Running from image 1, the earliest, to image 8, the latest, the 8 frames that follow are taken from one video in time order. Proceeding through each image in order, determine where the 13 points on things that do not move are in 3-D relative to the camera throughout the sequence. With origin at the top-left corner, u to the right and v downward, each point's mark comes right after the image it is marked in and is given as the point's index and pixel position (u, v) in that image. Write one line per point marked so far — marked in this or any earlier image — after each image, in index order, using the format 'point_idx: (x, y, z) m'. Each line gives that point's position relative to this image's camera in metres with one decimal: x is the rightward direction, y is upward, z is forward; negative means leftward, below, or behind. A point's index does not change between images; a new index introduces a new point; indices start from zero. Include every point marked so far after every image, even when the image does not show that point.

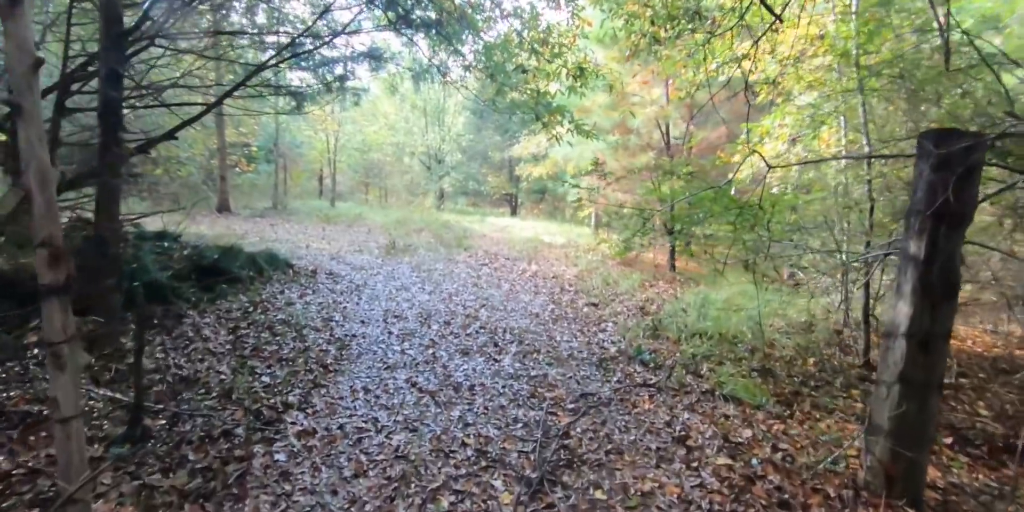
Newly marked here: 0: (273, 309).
0: (-2.7, -0.6, +6.2) m
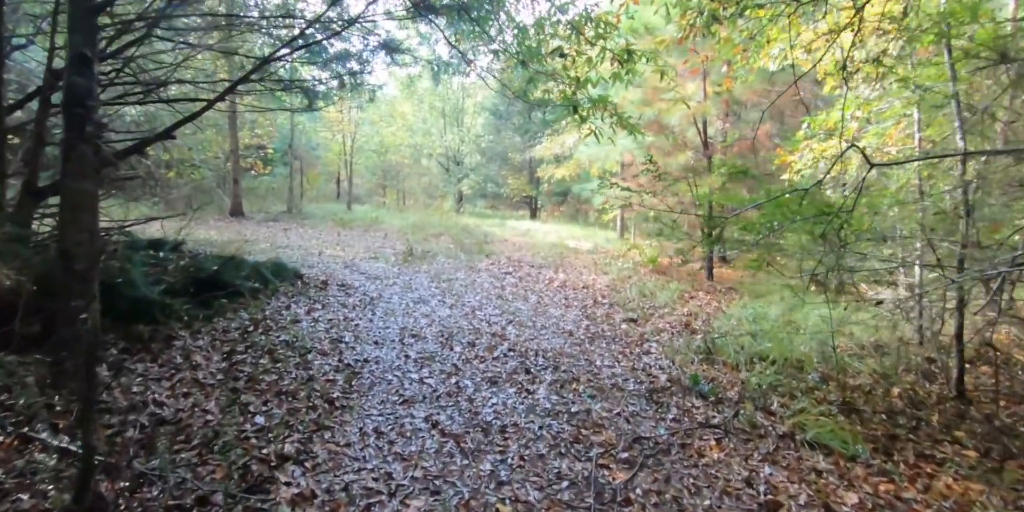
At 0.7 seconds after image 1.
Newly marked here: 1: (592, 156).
0: (-2.4, -0.7, +5.5) m
1: (+2.2, +2.8, +15.1) m
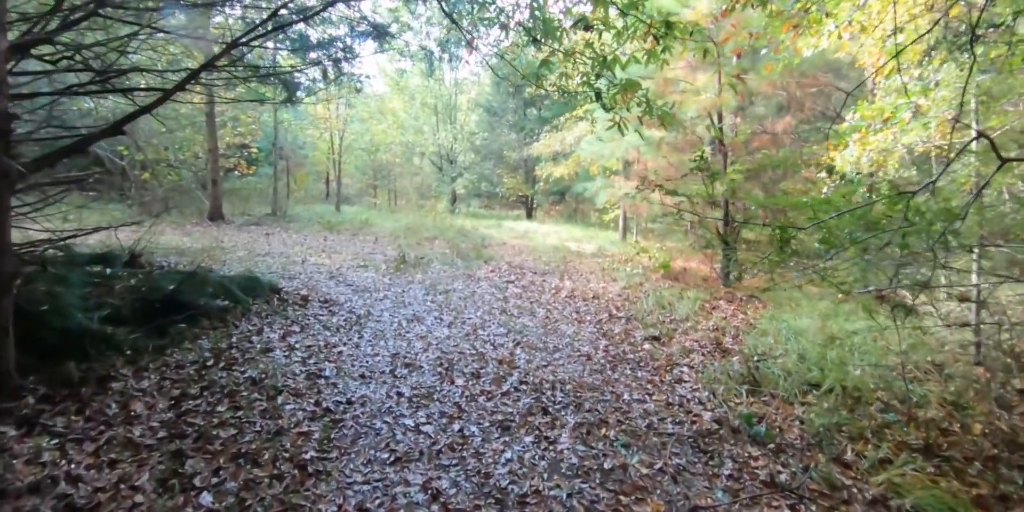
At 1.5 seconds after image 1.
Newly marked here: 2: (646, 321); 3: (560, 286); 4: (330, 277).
0: (-2.3, -0.9, +4.6) m
1: (+2.2, +2.7, +14.2) m
2: (+1.8, -0.9, +7.0) m
3: (+0.8, -0.5, +9.1) m
4: (-2.8, -0.3, +8.3) m
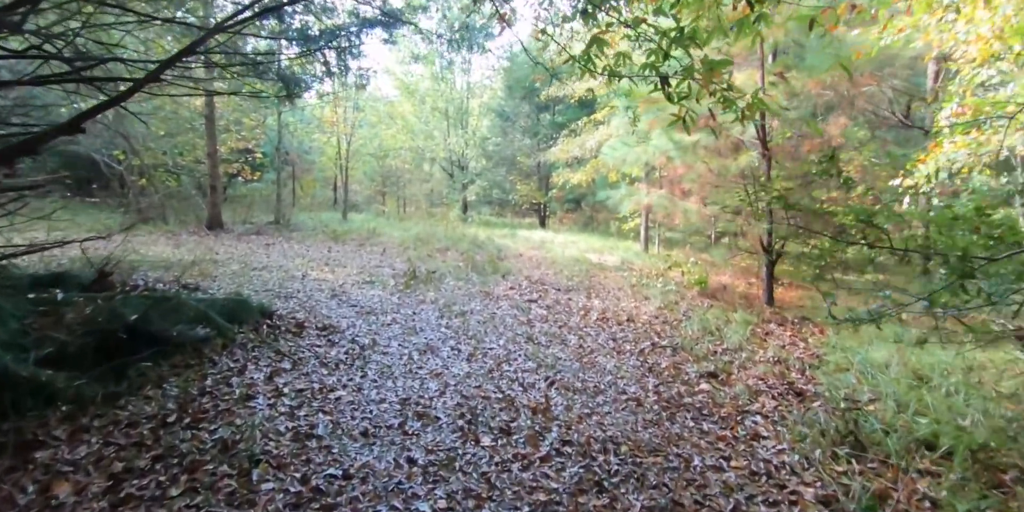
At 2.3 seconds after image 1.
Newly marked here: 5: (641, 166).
0: (-2.0, -1.1, +3.6) m
1: (+2.6, +2.4, +13.3) m
2: (+2.1, -1.1, +6.0) m
3: (+1.2, -0.8, +8.1) m
4: (-2.5, -0.6, +7.3) m
5: (+3.2, +2.3, +13.5) m
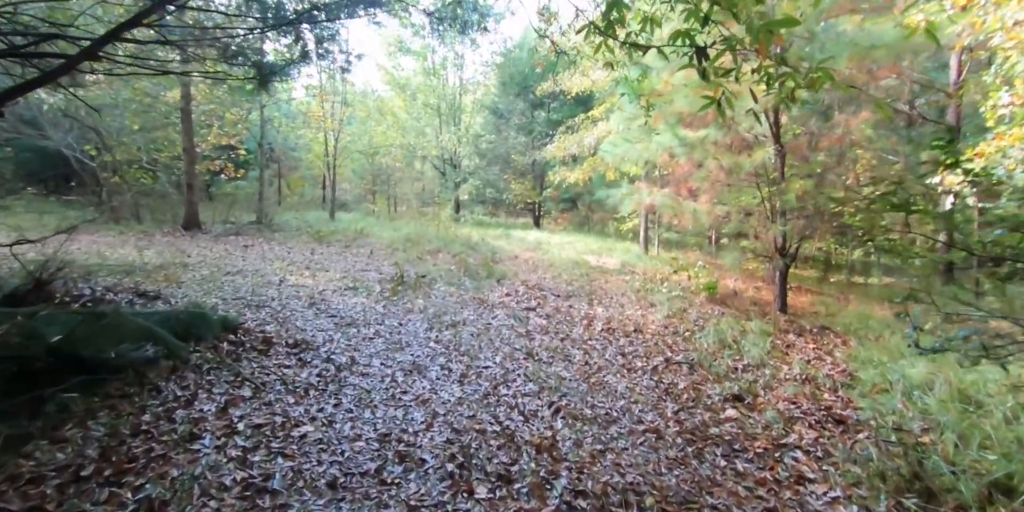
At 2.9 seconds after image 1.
0: (-2.0, -1.1, +2.9) m
1: (+2.5, +2.3, +12.6) m
2: (+2.1, -1.1, +5.4) m
3: (+1.1, -0.8, +7.5) m
4: (-2.5, -0.6, +6.6) m
5: (+3.1, +2.2, +12.9) m
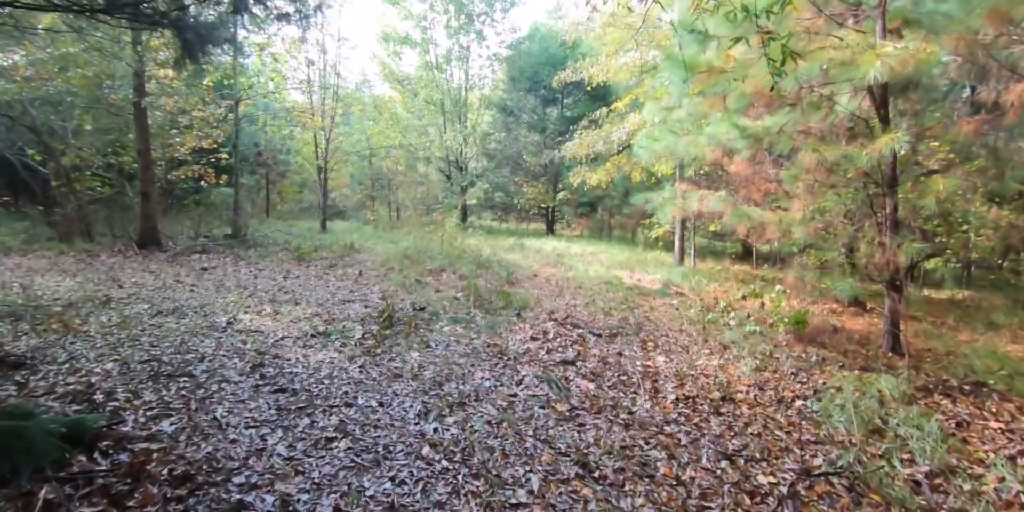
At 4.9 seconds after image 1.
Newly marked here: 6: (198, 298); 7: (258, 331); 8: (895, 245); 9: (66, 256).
0: (-1.8, -1.5, +0.9) m
1: (+2.8, +2.0, +10.5) m
2: (+2.3, -1.4, +3.3) m
3: (+1.4, -1.1, +5.3) m
4: (-2.2, -1.0, +4.6) m
5: (+3.4, +1.9, +10.7) m
6: (-4.0, -0.5, +6.8) m
7: (-2.7, -0.8, +5.7) m
8: (+4.2, +0.1, +5.8) m
9: (-7.8, 0.0, +9.3) m
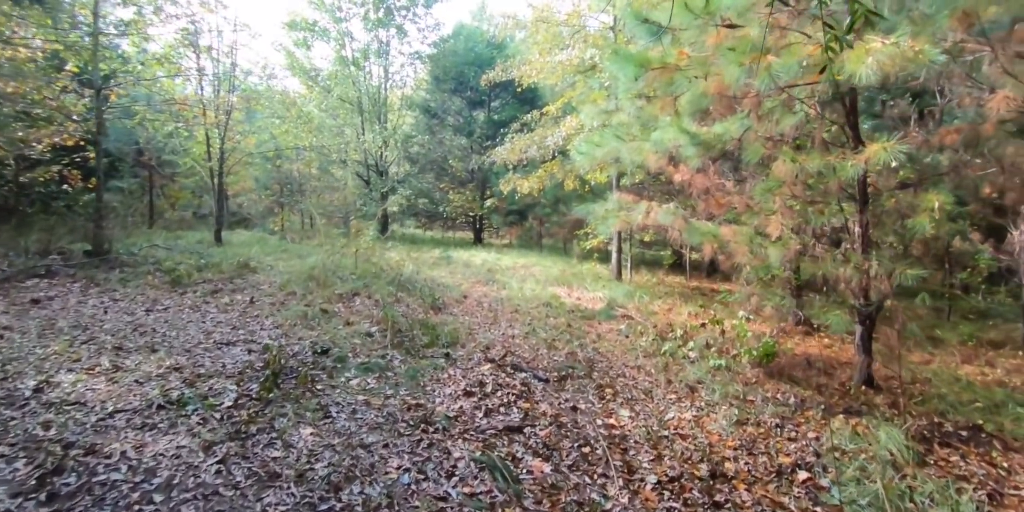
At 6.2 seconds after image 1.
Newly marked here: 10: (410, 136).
0: (-1.7, -1.7, -0.6) m
1: (+1.5, +1.7, +9.6) m
2: (+2.1, -1.7, +2.3) m
3: (+0.9, -1.4, +4.2) m
4: (-2.6, -1.3, +3.0) m
5: (+2.1, +1.6, +9.9) m
6: (-4.7, -0.8, +5.0) m
7: (-3.3, -1.1, +4.1) m
8: (+3.5, -0.1, +5.1) m
9: (-8.8, -0.4, +6.9) m
10: (-3.5, +4.2, +18.6) m
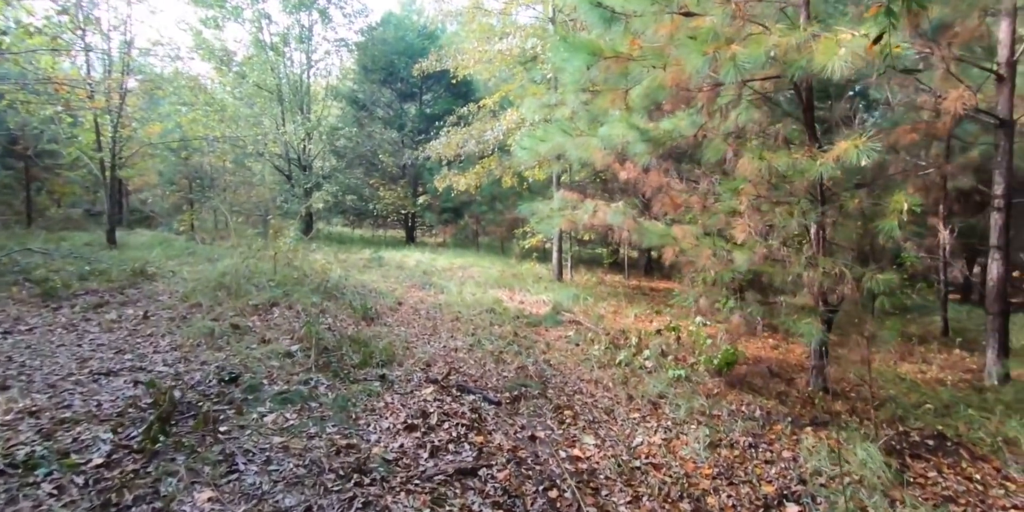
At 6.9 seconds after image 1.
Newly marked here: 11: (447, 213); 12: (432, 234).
0: (-1.4, -1.8, -1.5) m
1: (+0.5, +1.7, +9.1) m
2: (+2.0, -1.7, +1.9) m
3: (+0.5, -1.5, +3.7) m
4: (-2.8, -1.4, +2.0) m
5: (+1.0, +1.6, +9.4) m
6: (-5.1, -1.0, +3.7) m
7: (-3.5, -1.2, +3.0) m
8: (+3.1, -0.2, +4.9) m
9: (-9.4, -0.5, +5.1) m
10: (-5.6, +4.1, +17.3) m
11: (-2.3, +1.5, +19.2) m
12: (-2.9, +0.8, +19.8) m
